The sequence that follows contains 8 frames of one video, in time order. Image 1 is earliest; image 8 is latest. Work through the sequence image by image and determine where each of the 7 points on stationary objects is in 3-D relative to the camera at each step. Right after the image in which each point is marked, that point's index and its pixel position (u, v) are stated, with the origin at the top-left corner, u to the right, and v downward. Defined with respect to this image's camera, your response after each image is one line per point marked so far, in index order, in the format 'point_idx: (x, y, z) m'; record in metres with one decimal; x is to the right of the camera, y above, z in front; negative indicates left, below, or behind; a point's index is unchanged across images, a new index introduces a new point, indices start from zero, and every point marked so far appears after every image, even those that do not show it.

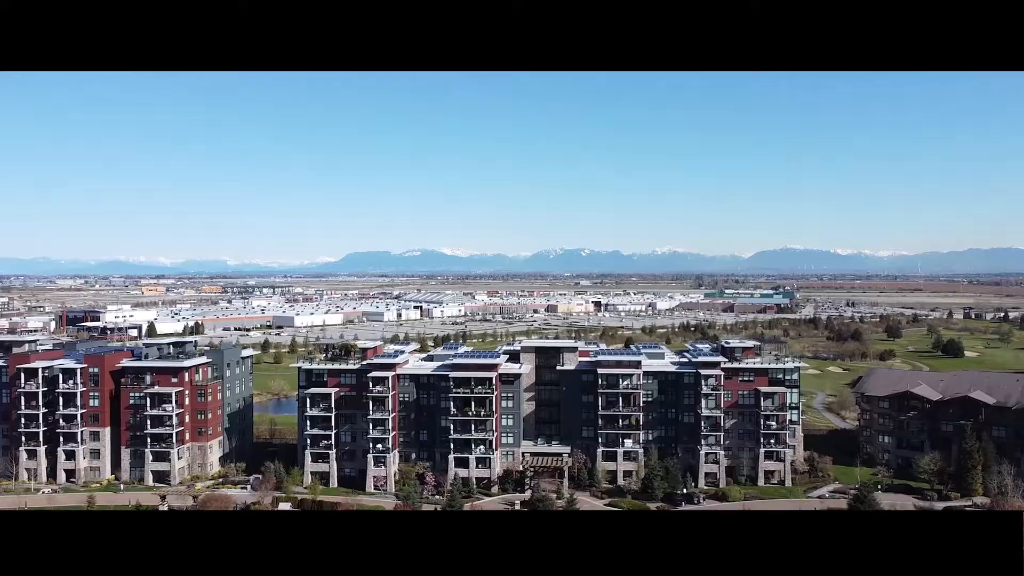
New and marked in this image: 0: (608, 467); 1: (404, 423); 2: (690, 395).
0: (+1.2, -2.3, +14.8) m
1: (-1.4, -1.7, +15.0) m
2: (+2.3, -1.4, +15.1) m
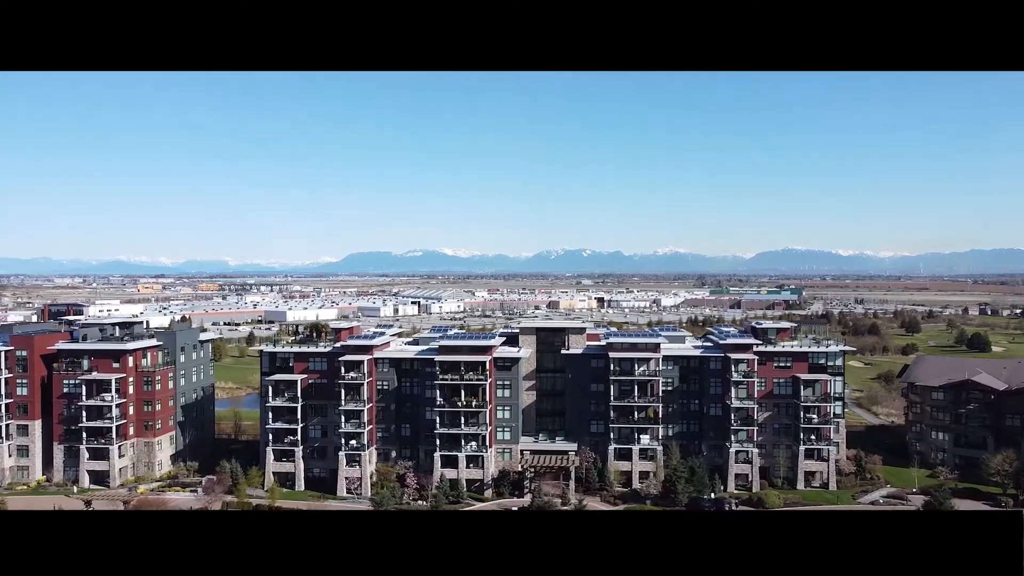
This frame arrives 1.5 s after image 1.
0: (+1.2, -1.9, +12.7) m
1: (-1.4, -1.4, +12.8) m
2: (+2.2, -1.1, +12.9) m
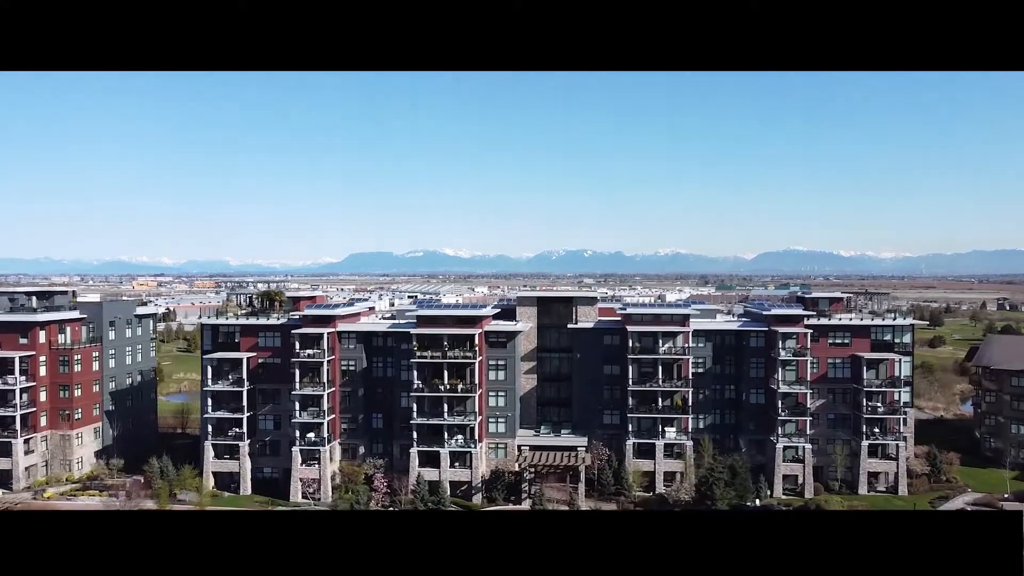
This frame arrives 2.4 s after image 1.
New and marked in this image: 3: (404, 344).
0: (+1.2, -1.6, +10.3) m
1: (-1.4, -1.0, +10.4) m
2: (+2.2, -0.7, +10.5) m
3: (-1.0, -0.5, +10.4) m
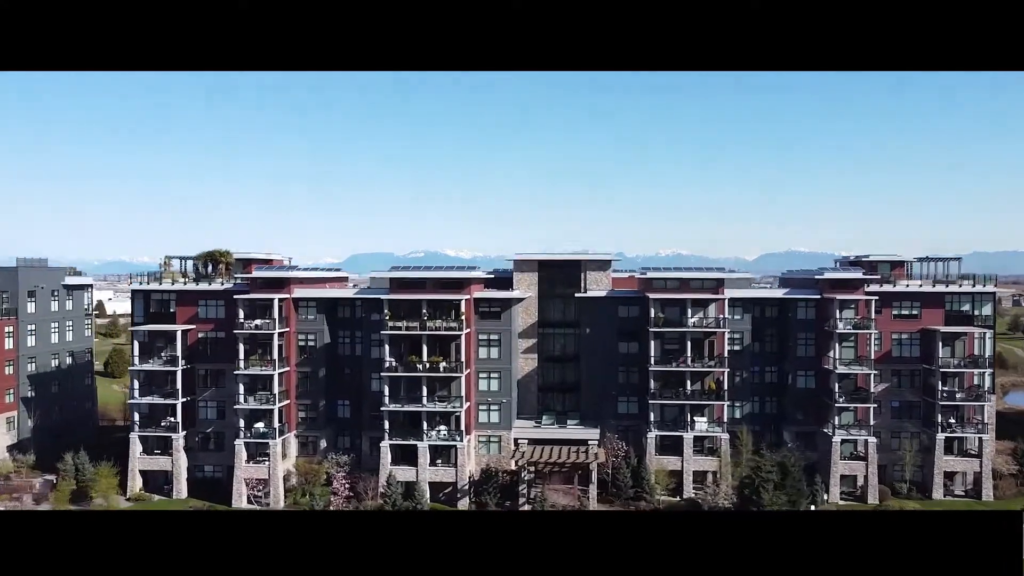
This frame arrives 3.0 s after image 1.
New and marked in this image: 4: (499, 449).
0: (+1.1, -1.3, +8.4) m
1: (-1.5, -0.7, +8.6) m
2: (+2.2, -0.4, +8.6) m
3: (-1.0, -0.2, +8.5) m
4: (-0.1, -1.2, +8.7) m
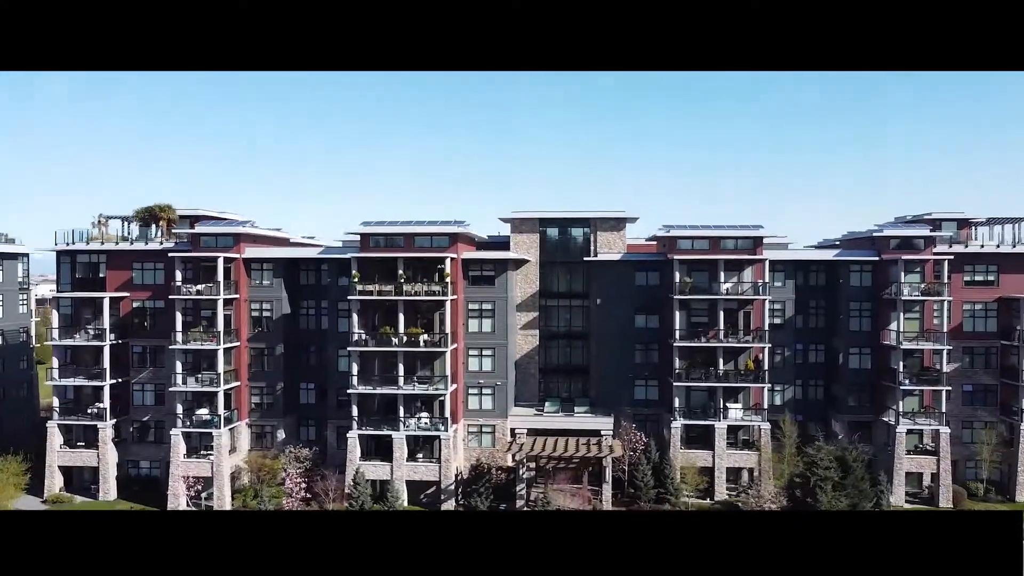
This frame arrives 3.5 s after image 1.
0: (+1.1, -1.0, +7.0) m
1: (-1.5, -0.5, +7.1) m
2: (+2.2, -0.2, +7.2) m
3: (-1.0, +0.1, +7.1) m
4: (-0.1, -1.0, +7.3) m
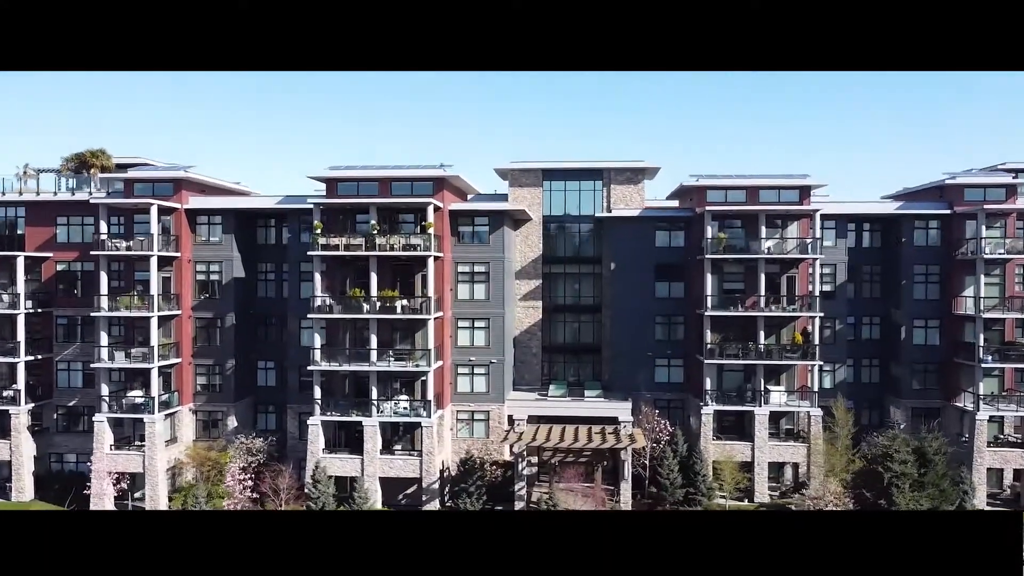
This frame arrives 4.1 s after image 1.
0: (+1.1, -0.8, +5.8) m
1: (-1.5, -0.3, +6.0) m
2: (+2.1, +0.1, +6.0) m
3: (-1.0, +0.3, +5.9) m
4: (-0.1, -0.7, +6.1) m
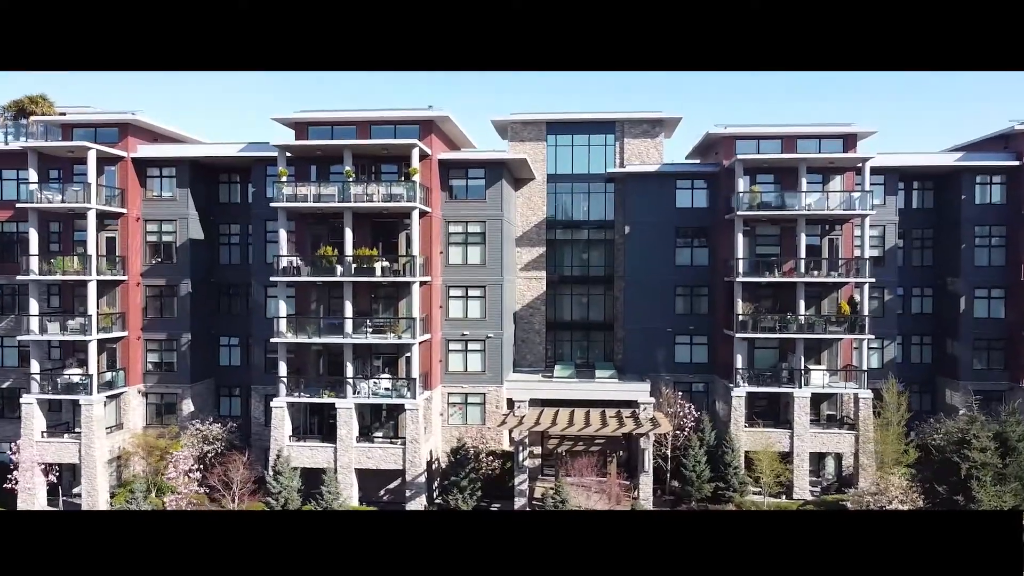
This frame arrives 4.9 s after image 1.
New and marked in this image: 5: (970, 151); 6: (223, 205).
0: (+1.1, -0.7, +5.0) m
1: (-1.5, -0.1, +5.2) m
2: (+2.1, +0.2, +5.2) m
3: (-1.0, +0.4, +5.1) m
4: (-0.1, -0.6, +5.3) m
5: (+2.2, +0.7, +6.1) m
6: (-1.3, +0.4, +5.2) m
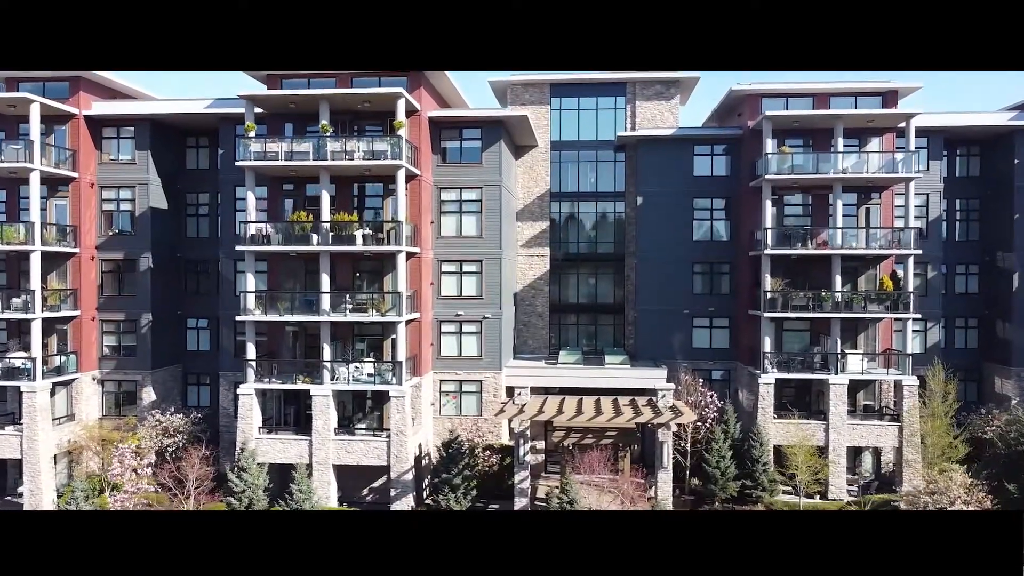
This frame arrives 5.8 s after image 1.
0: (+1.1, -0.6, +4.5) m
1: (-1.5, 0.0, +4.6) m
2: (+2.1, +0.3, +4.7) m
3: (-1.0, +0.5, +4.5) m
4: (-0.1, -0.5, +4.8) m
5: (+2.2, +0.7, +5.6) m
6: (-1.3, +0.5, +4.7) m
